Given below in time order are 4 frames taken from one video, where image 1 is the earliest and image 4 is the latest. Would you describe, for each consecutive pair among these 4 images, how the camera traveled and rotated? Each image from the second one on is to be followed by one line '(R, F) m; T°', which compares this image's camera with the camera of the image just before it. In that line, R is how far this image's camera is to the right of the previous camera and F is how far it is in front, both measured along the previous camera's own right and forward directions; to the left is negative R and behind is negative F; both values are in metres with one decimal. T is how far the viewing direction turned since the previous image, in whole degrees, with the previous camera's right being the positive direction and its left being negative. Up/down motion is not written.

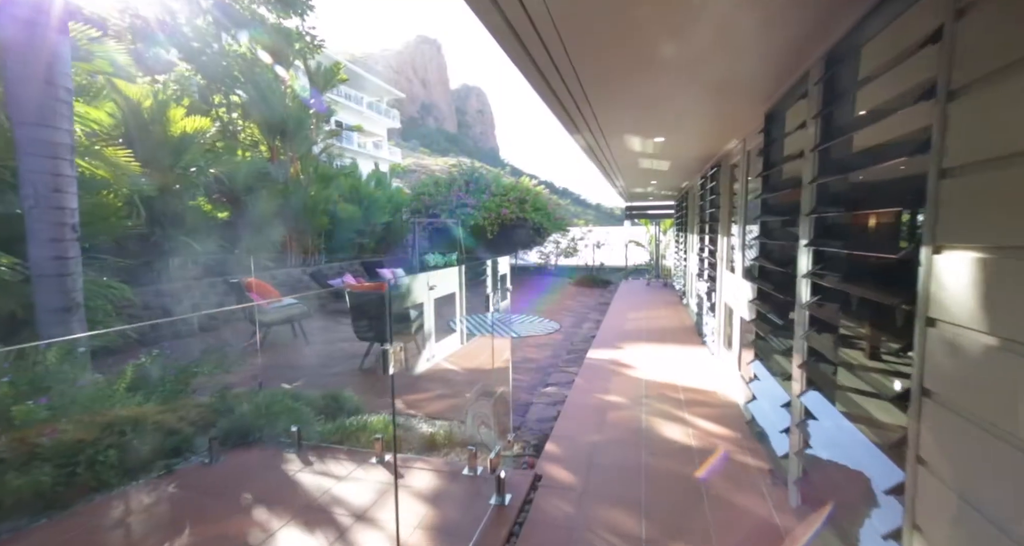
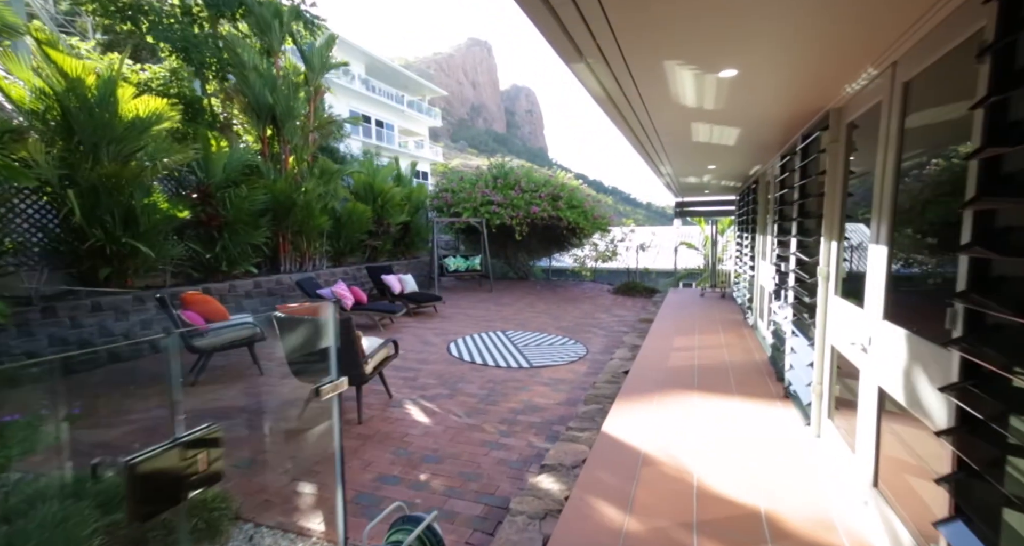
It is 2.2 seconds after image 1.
(+0.4, +1.4) m; -6°
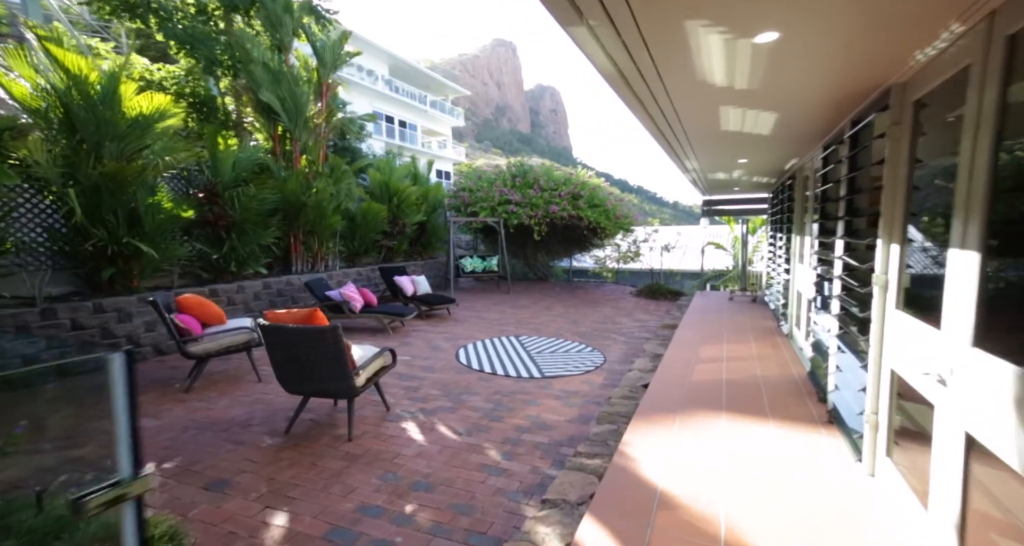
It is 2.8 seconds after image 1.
(+0.1, +0.3) m; -3°
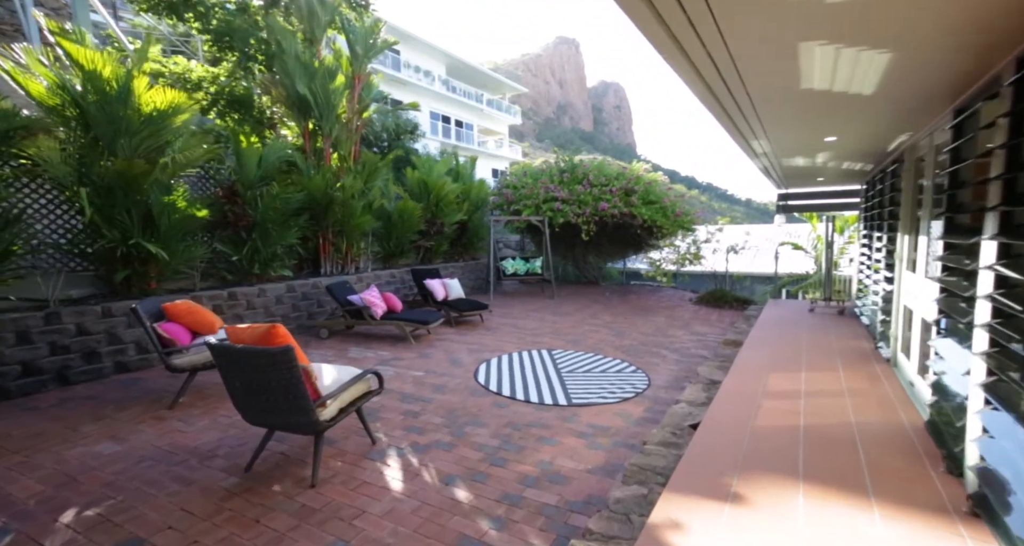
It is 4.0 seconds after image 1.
(+0.3, +0.8) m; -7°
